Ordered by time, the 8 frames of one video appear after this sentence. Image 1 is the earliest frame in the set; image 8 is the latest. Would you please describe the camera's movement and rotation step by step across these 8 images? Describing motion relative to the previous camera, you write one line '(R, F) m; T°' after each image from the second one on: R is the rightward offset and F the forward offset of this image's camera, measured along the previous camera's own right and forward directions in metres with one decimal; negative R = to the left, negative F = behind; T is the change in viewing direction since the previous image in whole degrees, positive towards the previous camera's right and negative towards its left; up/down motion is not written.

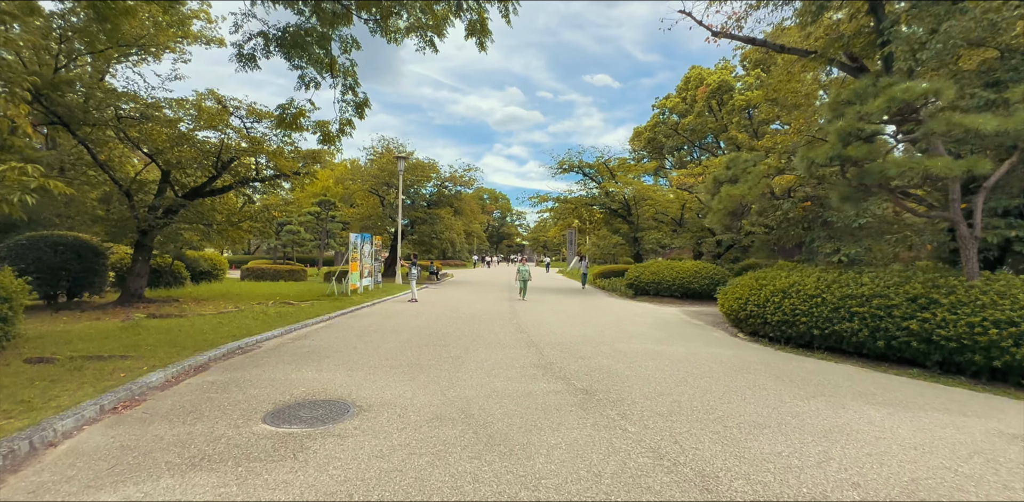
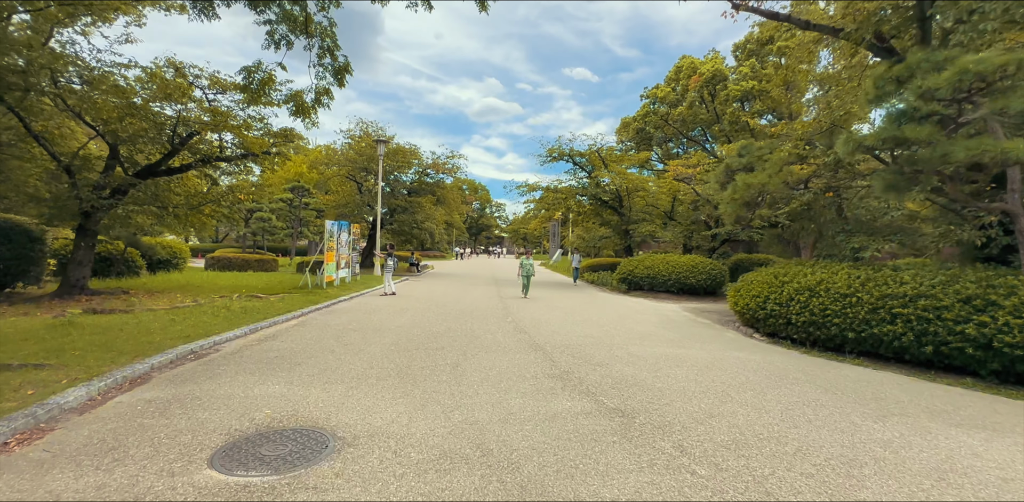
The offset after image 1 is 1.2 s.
(-0.4, +1.1) m; +3°
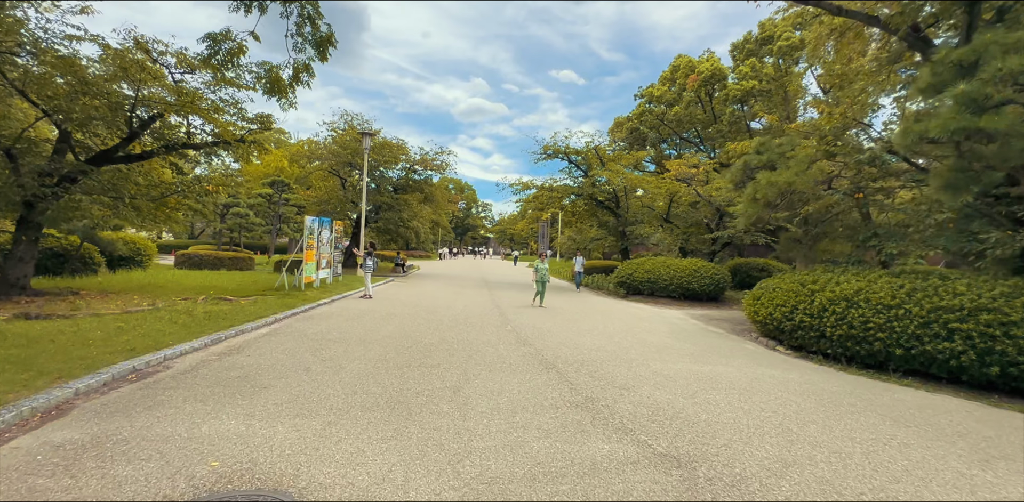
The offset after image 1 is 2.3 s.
(-0.3, +1.0) m; +2°
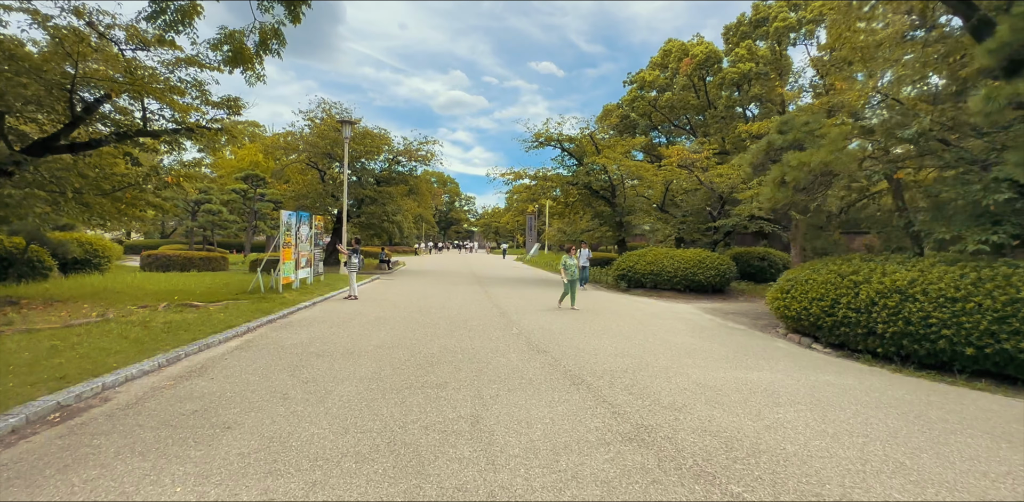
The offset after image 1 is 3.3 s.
(-0.4, +1.0) m; +2°
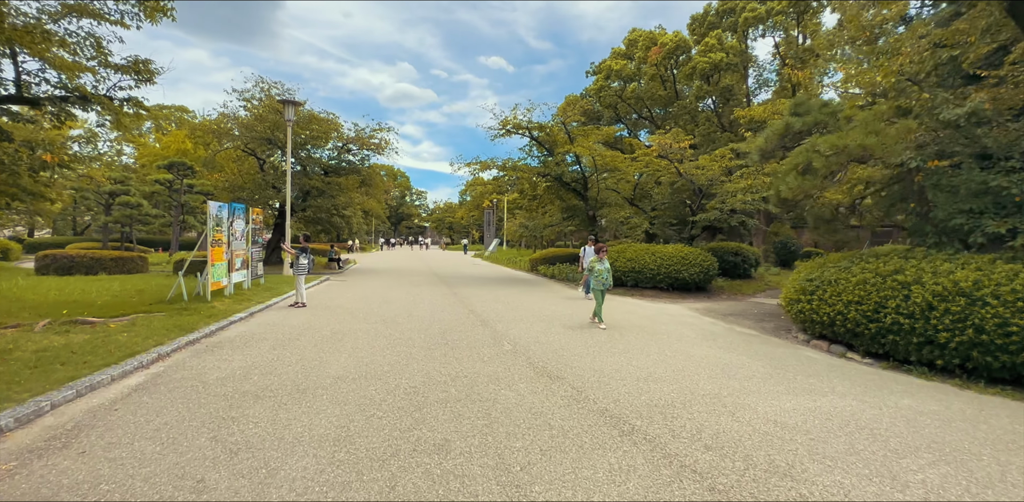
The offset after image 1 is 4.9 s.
(-0.6, +1.6) m; +6°
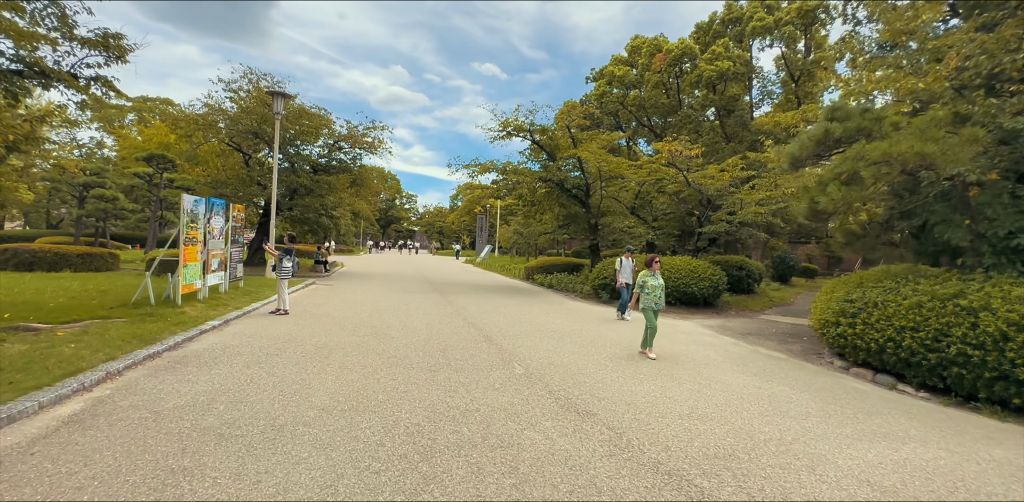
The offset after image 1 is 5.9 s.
(-0.4, +0.9) m; +1°
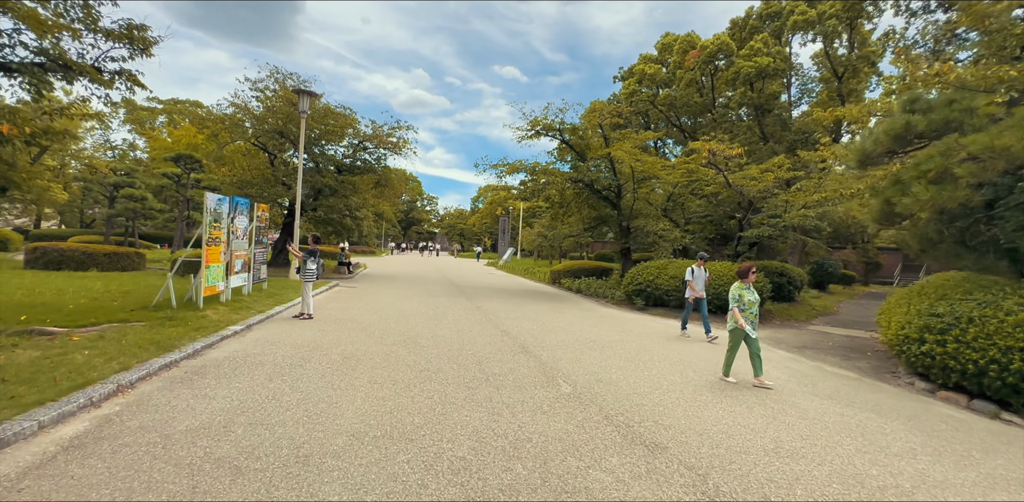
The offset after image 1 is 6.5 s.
(-0.3, +0.6) m; -2°
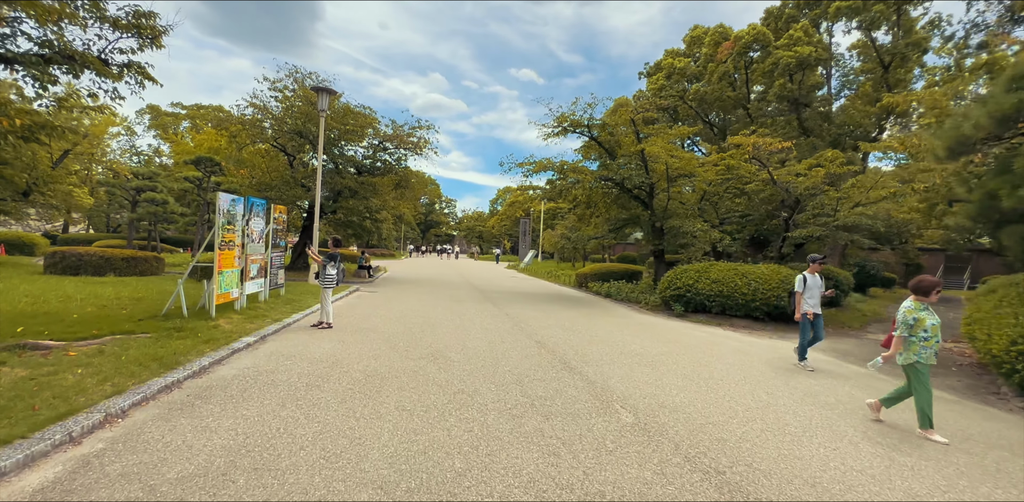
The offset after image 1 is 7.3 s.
(-0.3, +0.8) m; -2°
